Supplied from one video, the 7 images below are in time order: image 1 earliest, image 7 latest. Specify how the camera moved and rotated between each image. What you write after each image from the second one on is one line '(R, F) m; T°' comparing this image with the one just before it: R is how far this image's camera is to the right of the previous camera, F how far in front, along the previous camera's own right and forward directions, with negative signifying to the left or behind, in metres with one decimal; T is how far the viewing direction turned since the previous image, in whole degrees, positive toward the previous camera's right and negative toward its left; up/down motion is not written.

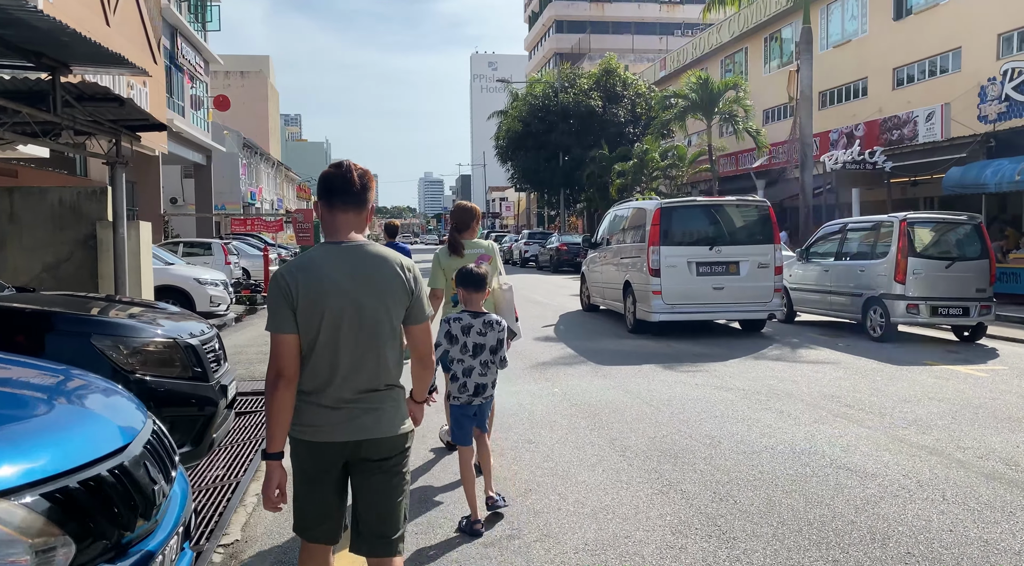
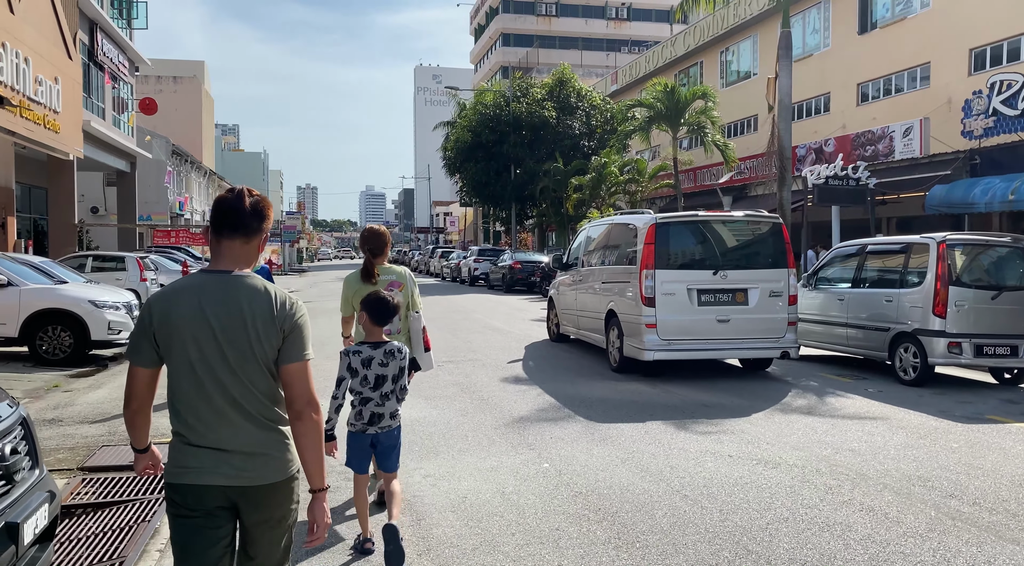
(-0.2, +2.0) m; +4°
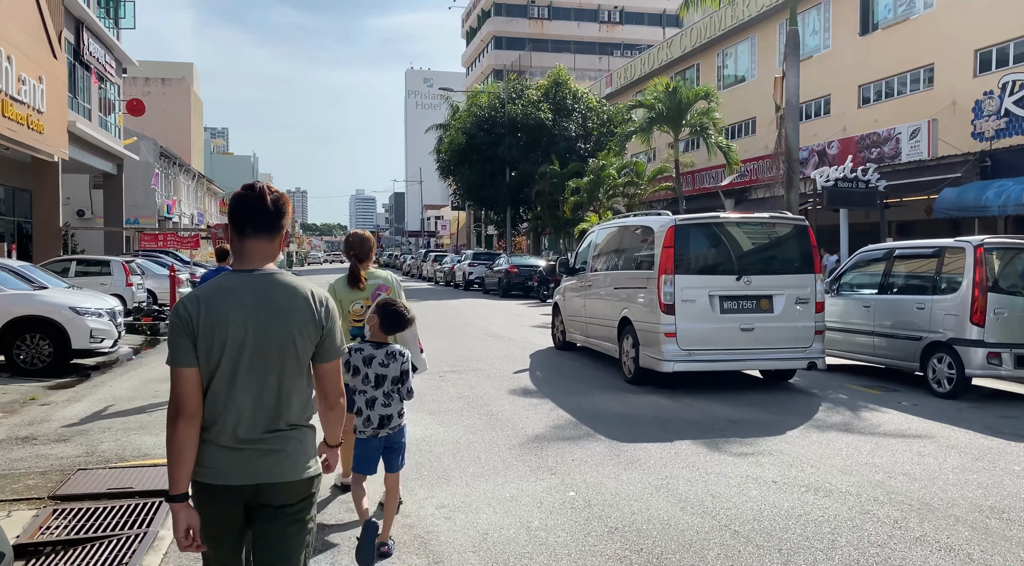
(-0.2, +0.6) m; +1°
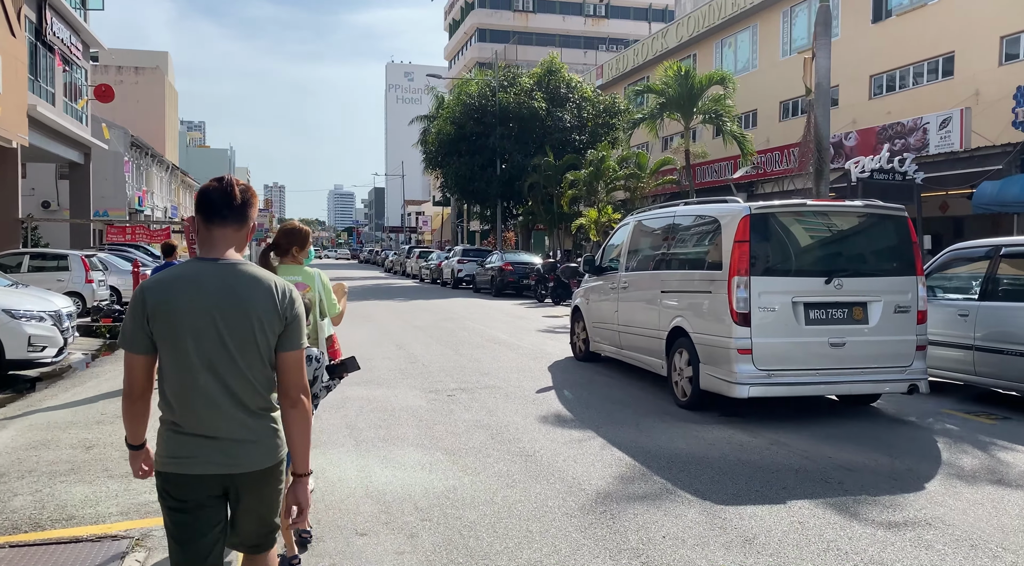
(-0.4, +1.7) m; +1°
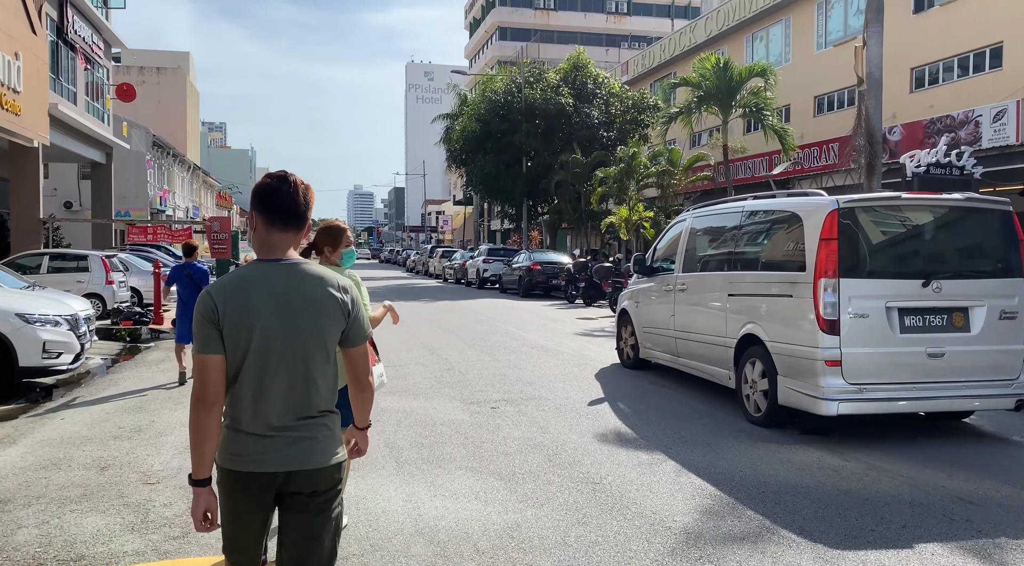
(-0.3, +0.7) m; -1°
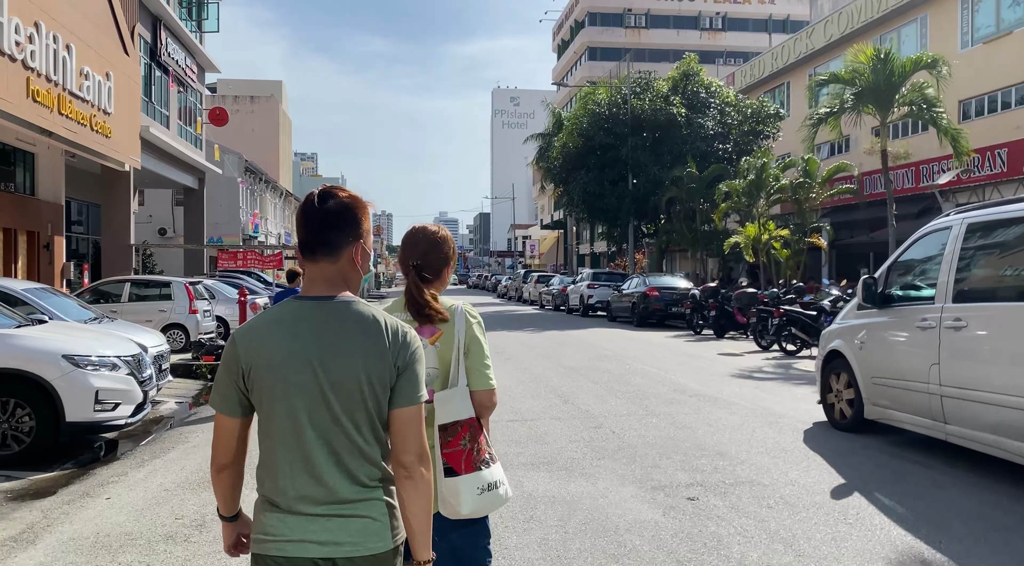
(-0.8, +2.2) m; -6°
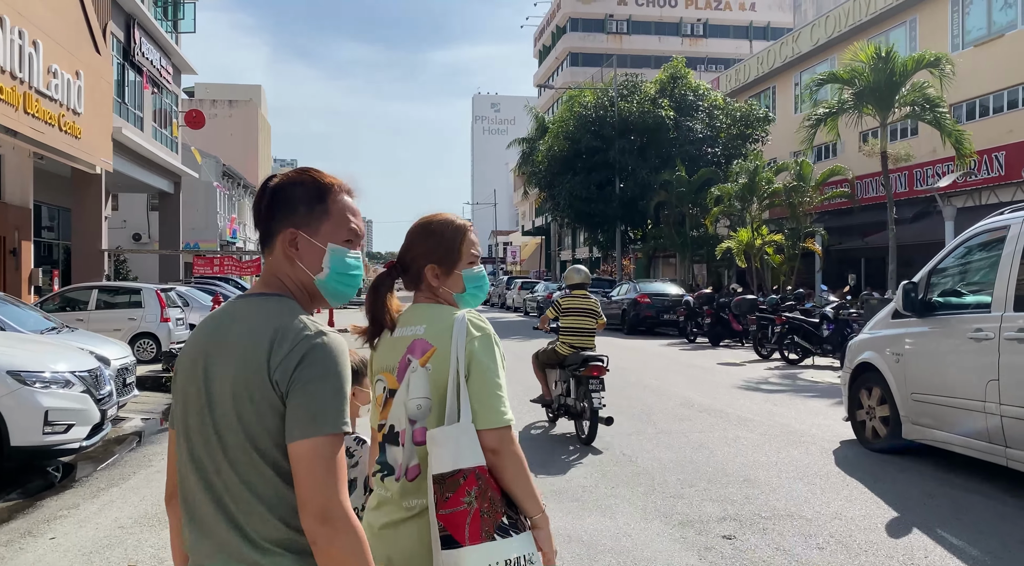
(-0.2, +0.7) m; +1°
